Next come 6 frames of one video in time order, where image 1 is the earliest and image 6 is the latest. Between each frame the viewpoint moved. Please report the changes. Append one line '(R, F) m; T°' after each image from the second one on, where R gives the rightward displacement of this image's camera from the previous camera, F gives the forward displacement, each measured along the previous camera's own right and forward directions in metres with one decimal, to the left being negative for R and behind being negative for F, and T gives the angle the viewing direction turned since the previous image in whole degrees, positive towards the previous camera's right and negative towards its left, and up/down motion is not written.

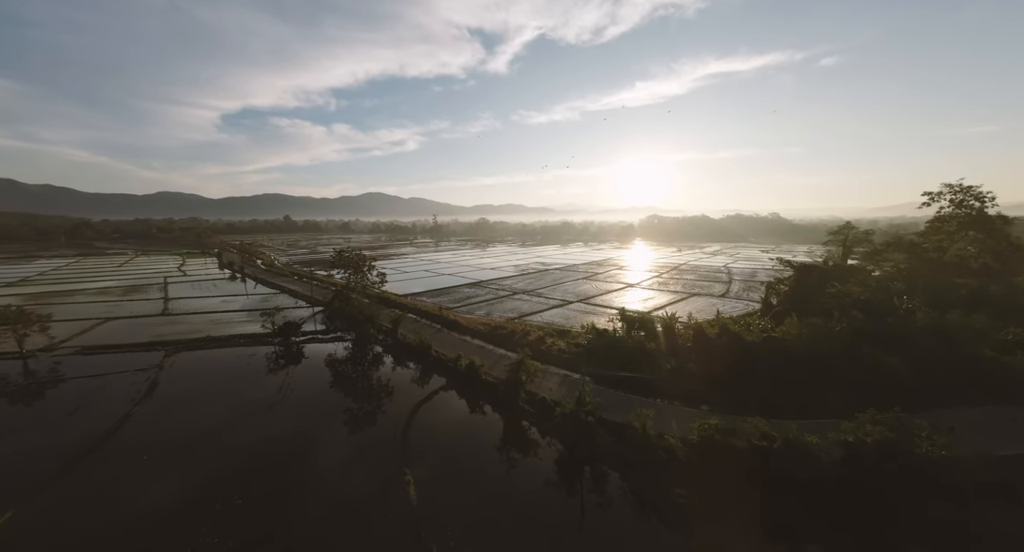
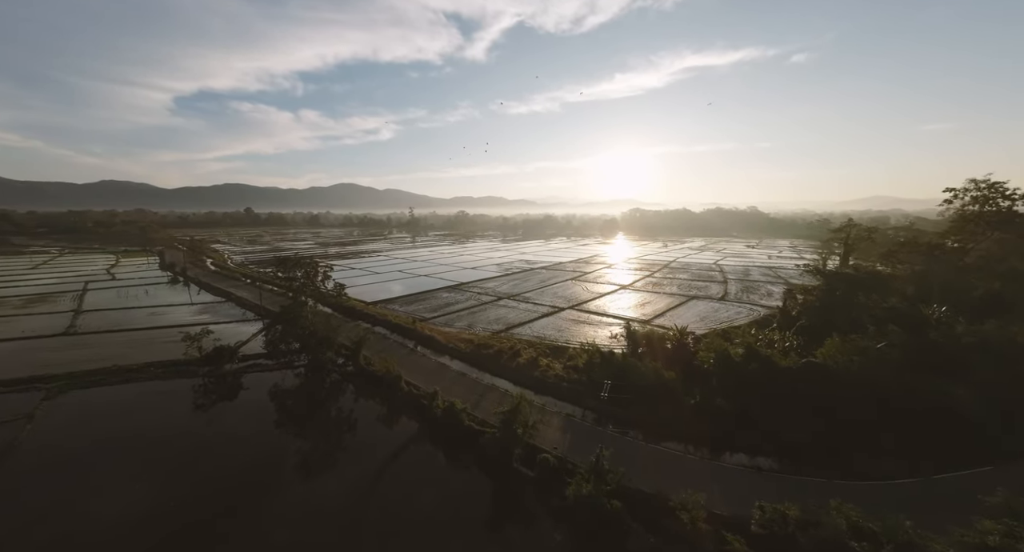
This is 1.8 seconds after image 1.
(-0.2, +1.6) m; +3°
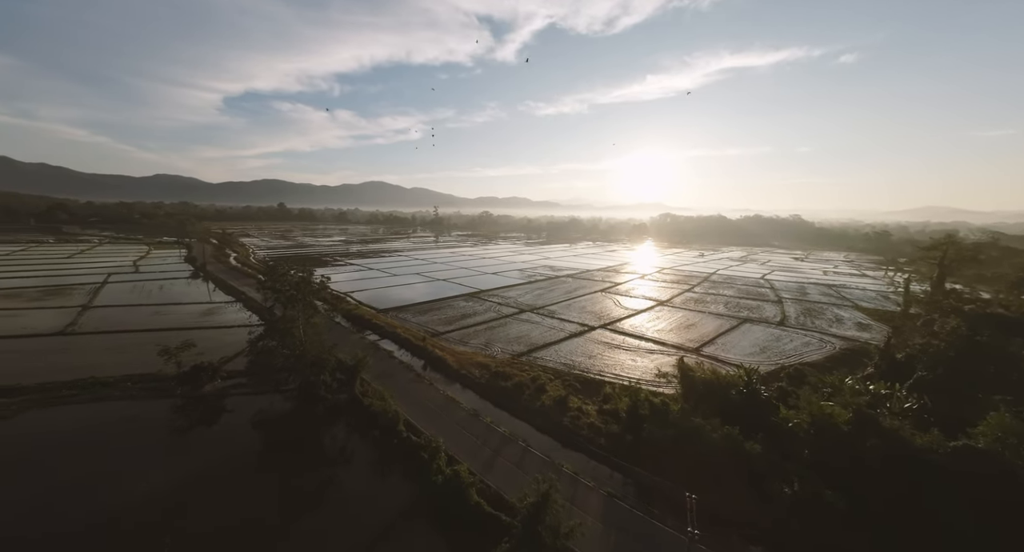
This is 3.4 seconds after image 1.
(-0.1, +1.6) m; -3°
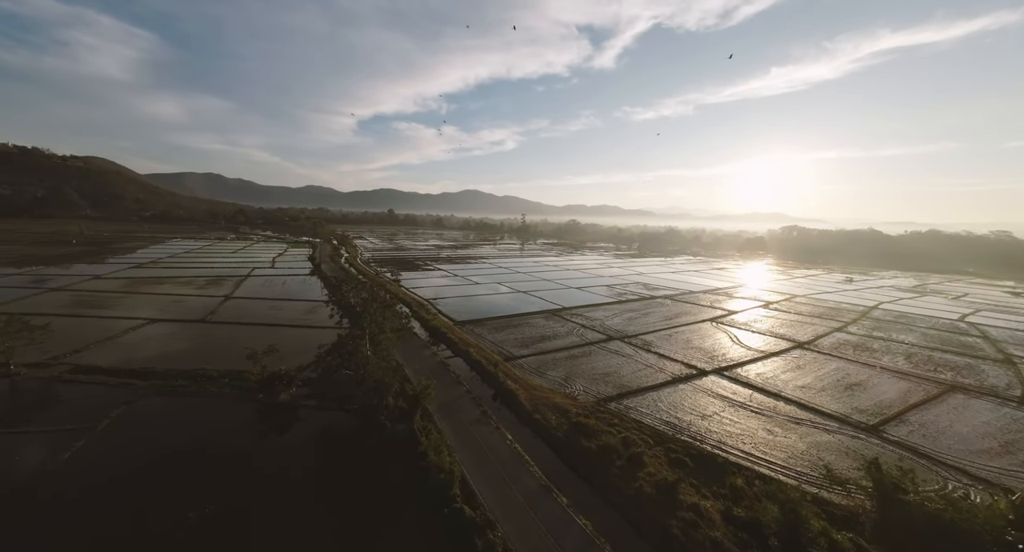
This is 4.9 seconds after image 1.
(-0.1, +2.6) m; -12°
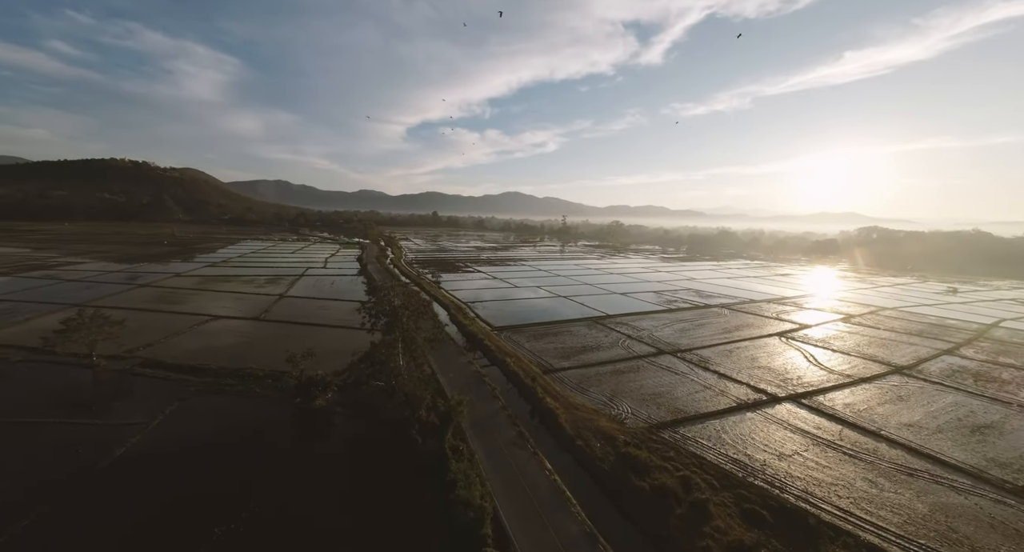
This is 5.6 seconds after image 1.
(0.0, +1.2) m; -6°
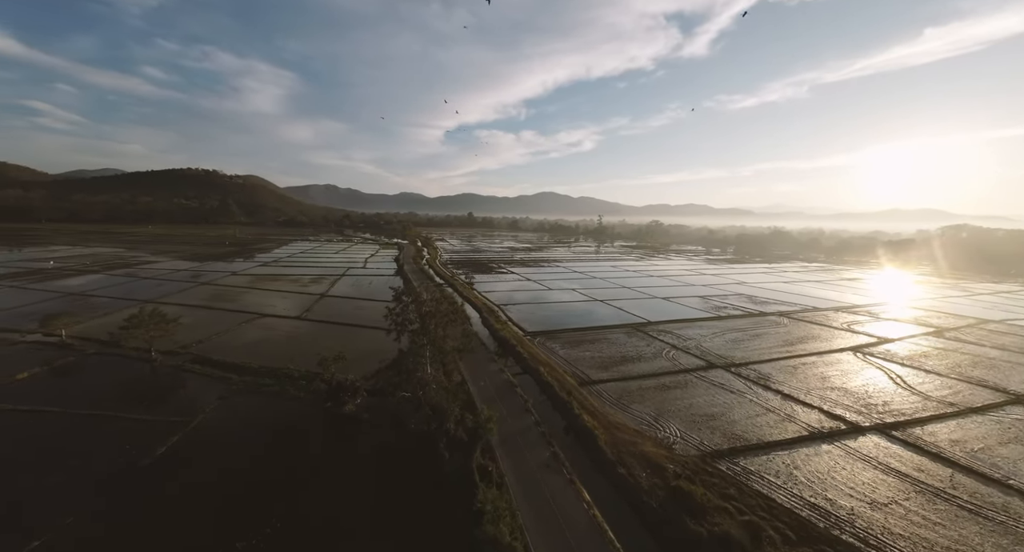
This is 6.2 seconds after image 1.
(0.0, +1.1) m; -5°
